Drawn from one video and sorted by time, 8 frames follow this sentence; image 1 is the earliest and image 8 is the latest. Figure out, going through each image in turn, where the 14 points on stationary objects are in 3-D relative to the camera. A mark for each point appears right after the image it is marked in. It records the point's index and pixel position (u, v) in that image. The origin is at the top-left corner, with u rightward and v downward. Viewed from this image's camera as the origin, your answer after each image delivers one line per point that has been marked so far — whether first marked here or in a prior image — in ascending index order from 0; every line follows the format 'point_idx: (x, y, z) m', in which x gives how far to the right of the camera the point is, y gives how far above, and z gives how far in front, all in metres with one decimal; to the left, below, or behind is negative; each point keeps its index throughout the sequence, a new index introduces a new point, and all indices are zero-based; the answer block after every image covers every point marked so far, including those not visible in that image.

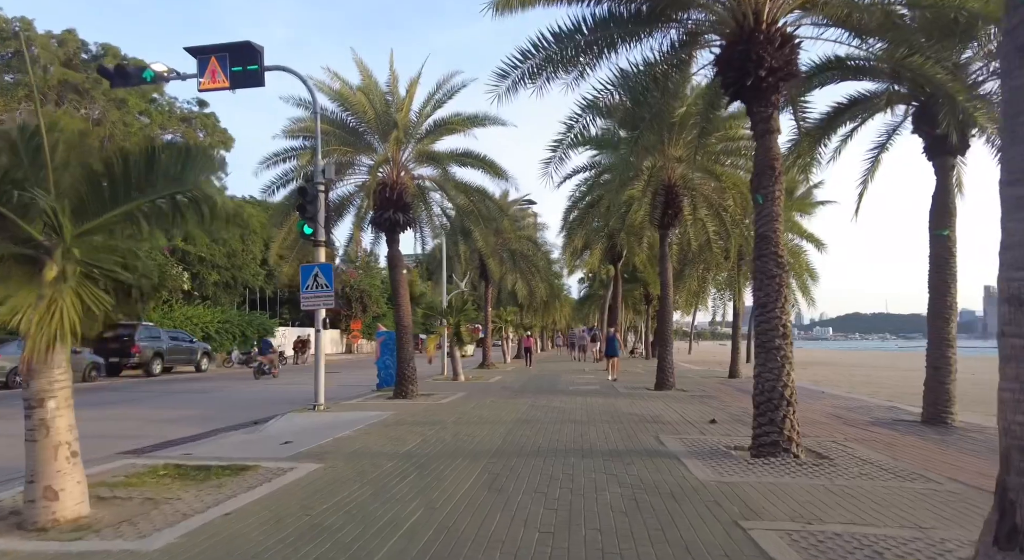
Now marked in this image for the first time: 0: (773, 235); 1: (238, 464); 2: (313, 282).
0: (+3.2, +0.5, +7.6) m
1: (-3.2, -2.2, +7.4) m
2: (-4.3, 0.0, +13.3) m
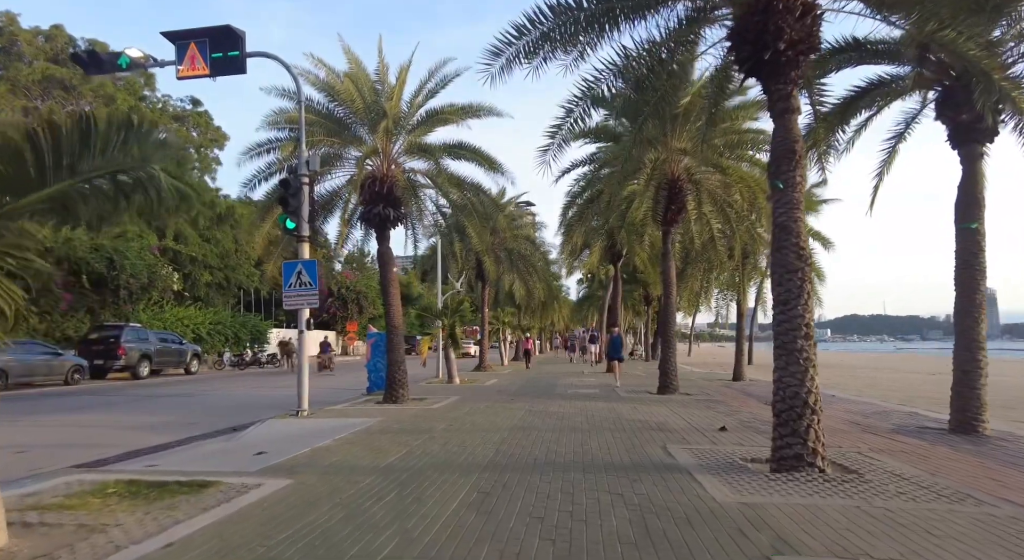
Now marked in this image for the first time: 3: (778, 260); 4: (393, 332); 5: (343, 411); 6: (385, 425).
0: (+3.1, +0.6, +6.9) m
1: (-3.3, -2.1, +6.6) m
2: (-4.4, 0.0, +12.6) m
3: (+2.9, +0.2, +6.9) m
4: (-2.8, -1.2, +14.9) m
5: (-3.6, -2.8, +13.3) m
6: (-2.2, -2.5, +10.9) m
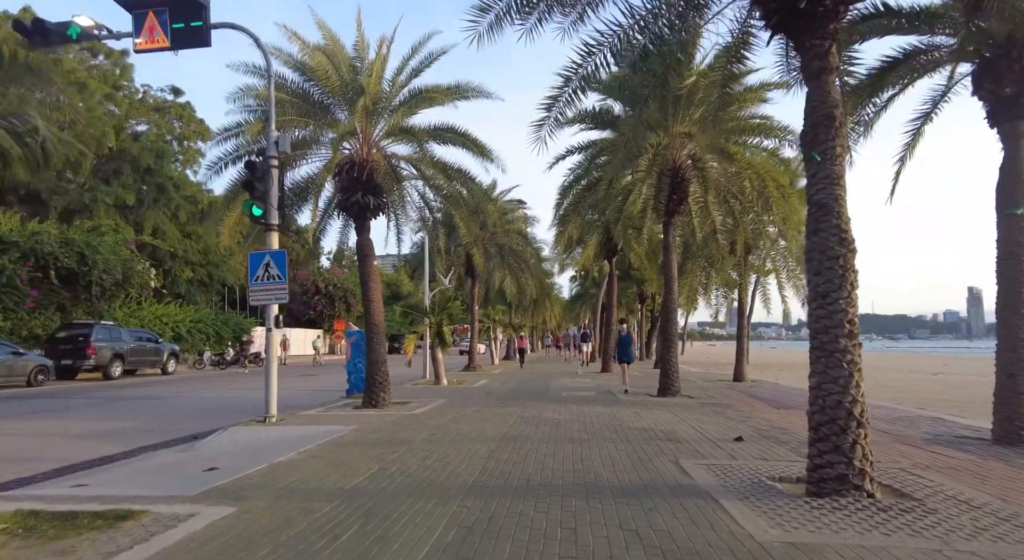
0: (+3.0, +0.7, +5.8) m
1: (-3.4, -2.0, +5.5) m
2: (-4.5, +0.1, +11.4) m
3: (+2.8, +0.3, +5.9) m
4: (-3.1, -1.1, +13.8) m
5: (-3.8, -2.6, +12.1) m
6: (-2.3, -2.4, +9.7) m
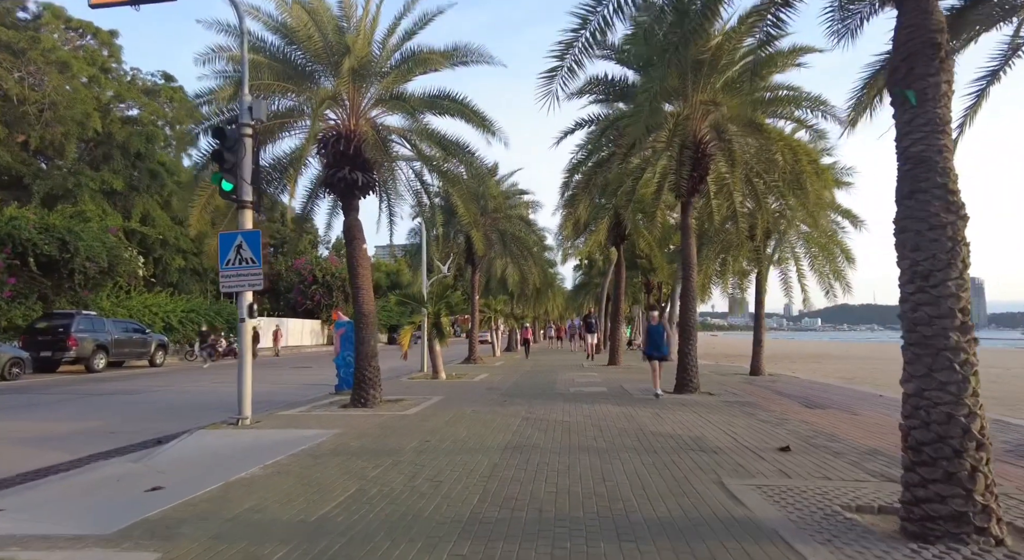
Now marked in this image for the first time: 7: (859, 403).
0: (+3.0, +0.9, +4.5) m
1: (-3.3, -1.8, +4.2) m
2: (-4.5, +0.4, +10.1) m
3: (+2.9, +0.5, +4.5) m
4: (-3.0, -0.8, +12.5) m
5: (-3.7, -2.4, +10.9) m
6: (-2.3, -2.2, +8.5) m
7: (+6.7, -2.4, +12.1) m
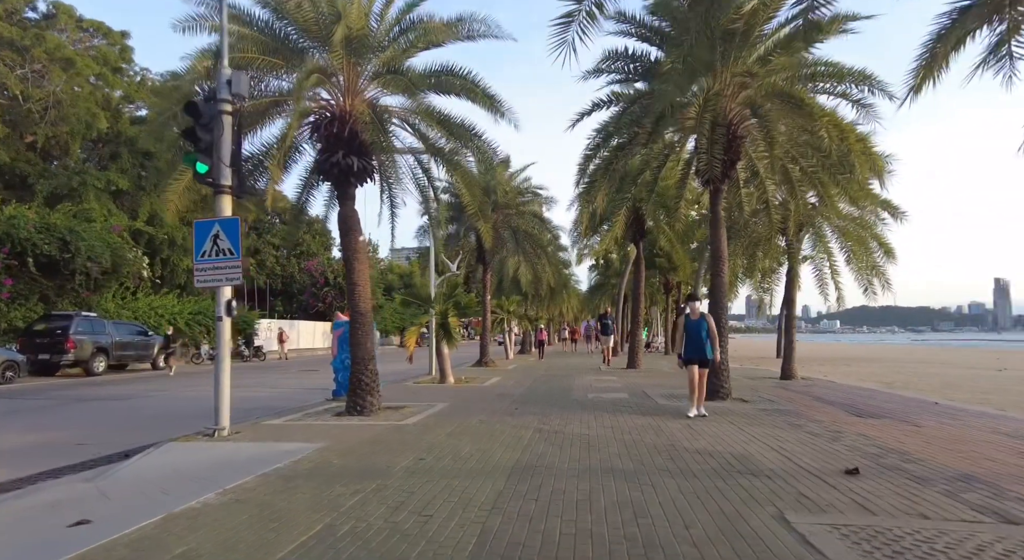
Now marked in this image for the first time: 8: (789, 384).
0: (+3.1, +1.0, +3.2) m
1: (-3.3, -1.7, +3.1) m
2: (-4.3, +0.5, +9.0) m
3: (+2.9, +0.6, +3.3) m
4: (-2.8, -0.7, +11.3) m
5: (-3.5, -2.3, +9.8) m
6: (-2.1, -2.1, +7.3) m
7: (+6.9, -2.2, +10.7) m
8: (+7.6, -2.8, +17.1) m
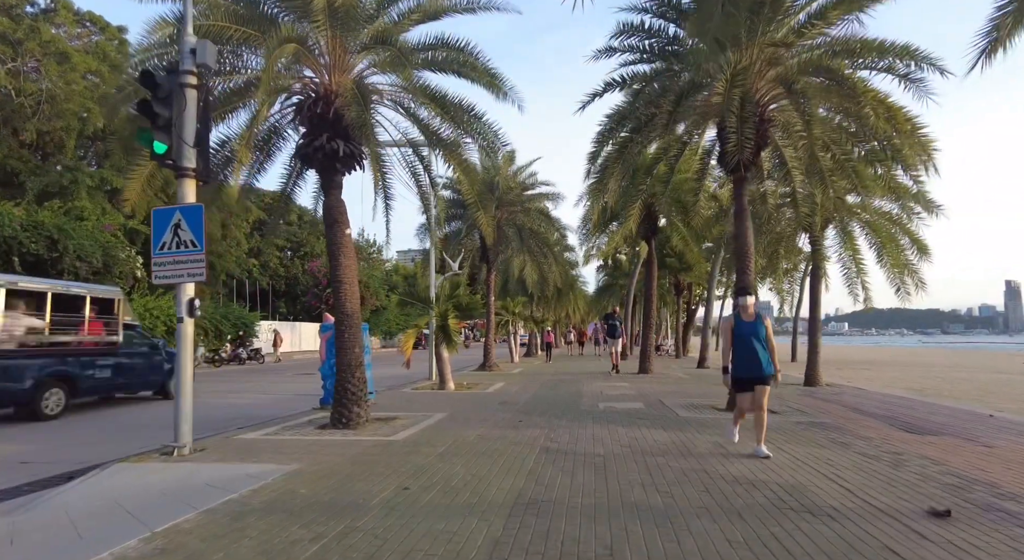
0: (+3.0, +1.1, +2.0) m
1: (-3.4, -1.6, +1.9) m
2: (-4.3, +0.5, +7.9) m
3: (+2.9, +0.7, +2.1) m
4: (-2.7, -0.7, +10.2) m
5: (-3.5, -2.2, +8.6) m
6: (-2.1, -2.0, +6.2) m
7: (+6.9, -2.2, +9.5) m
8: (+7.7, -2.8, +15.9) m
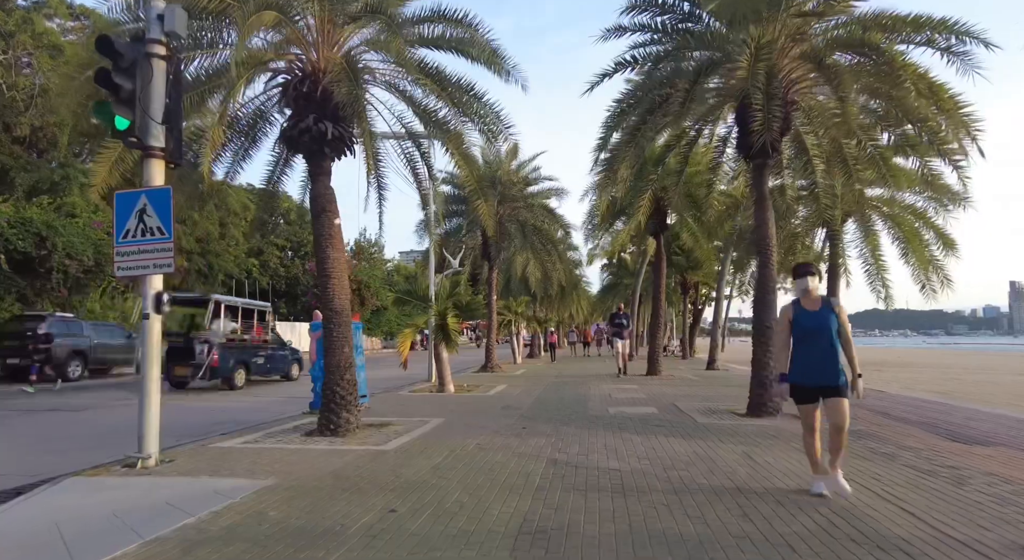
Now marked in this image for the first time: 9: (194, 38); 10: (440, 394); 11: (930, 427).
0: (+3.1, +1.2, +1.2) m
1: (-3.3, -1.5, +1.1) m
2: (-4.3, +0.6, +7.1) m
3: (+2.9, +0.8, +1.2) m
4: (-2.7, -0.6, +9.4) m
5: (-3.4, -2.1, +7.8) m
6: (-2.1, -1.9, +5.3) m
7: (+7.0, -2.1, +8.6) m
8: (+7.8, -2.7, +15.0) m
9: (-4.5, +3.5, +9.0) m
10: (-1.8, -2.8, +15.6) m
11: (+6.2, -2.2, +9.3) m
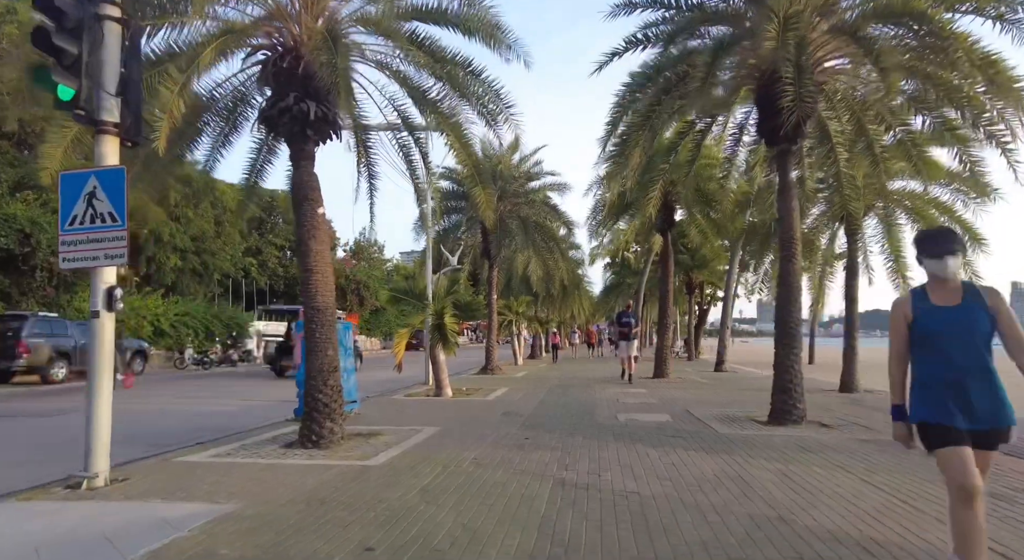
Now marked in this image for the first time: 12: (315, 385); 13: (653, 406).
0: (+3.1, +1.3, +0.3) m
1: (-3.3, -1.5, +0.2) m
2: (-4.2, +0.7, +6.2) m
3: (+2.9, +0.8, +0.4) m
4: (-2.6, -0.5, +8.5) m
5: (-3.4, -2.1, +6.9) m
6: (-2.1, -1.8, +4.5) m
7: (+7.0, -2.0, +7.7) m
8: (+7.8, -2.6, +14.1) m
9: (-4.5, +3.5, +8.2) m
10: (-1.8, -2.8, +14.7) m
11: (+6.2, -2.1, +8.4) m
12: (-2.6, -1.4, +8.4) m
13: (+2.6, -2.3, +11.7) m
